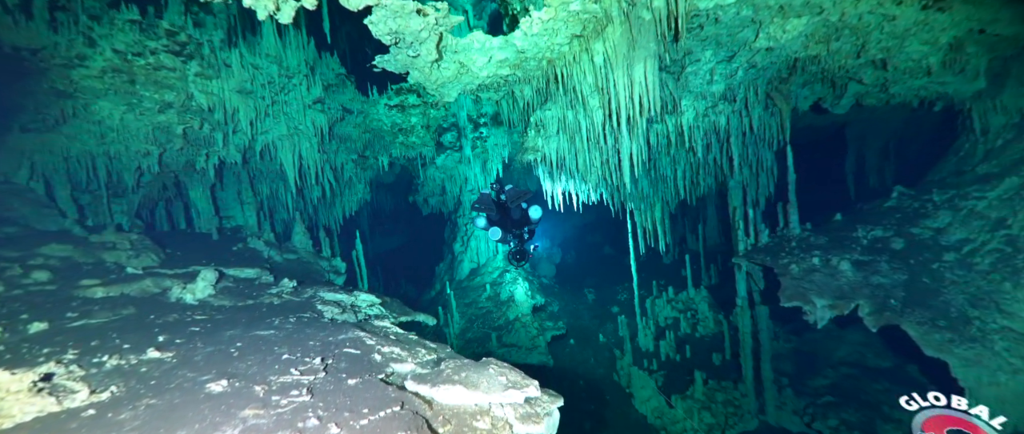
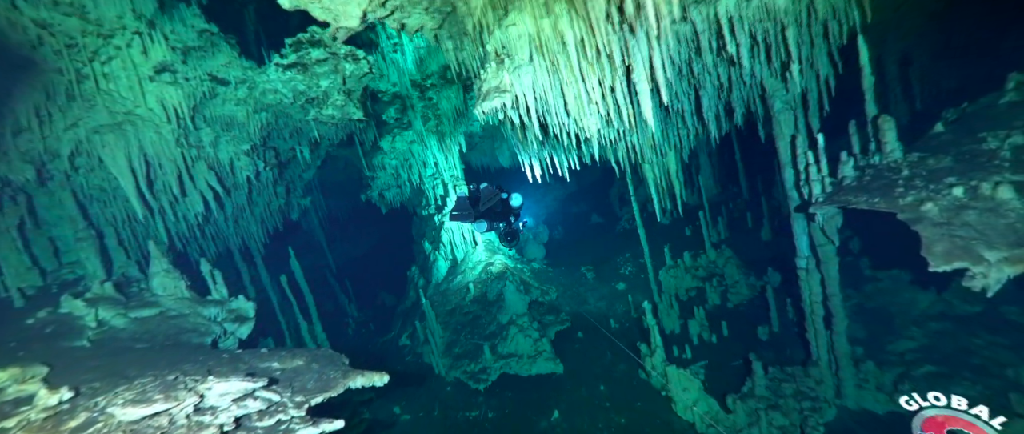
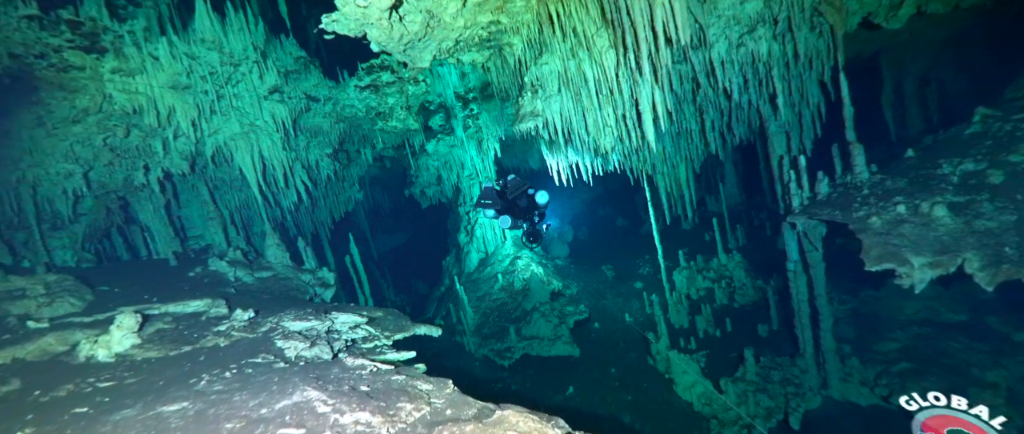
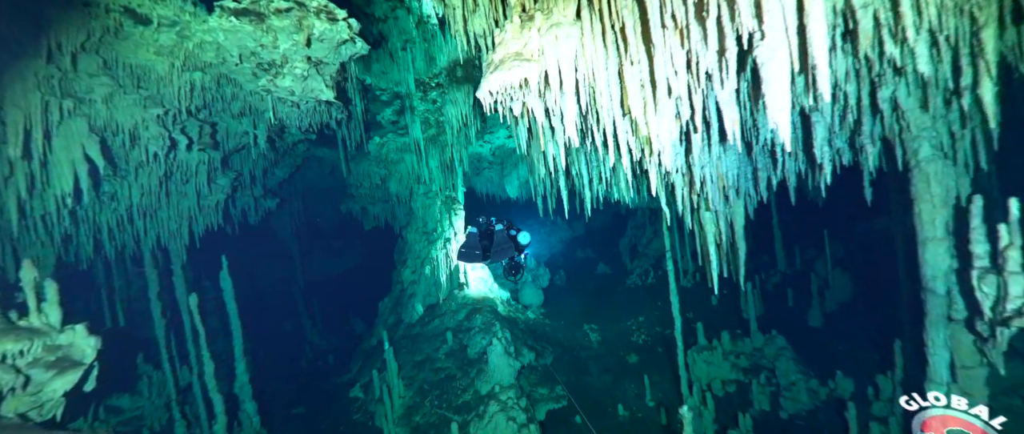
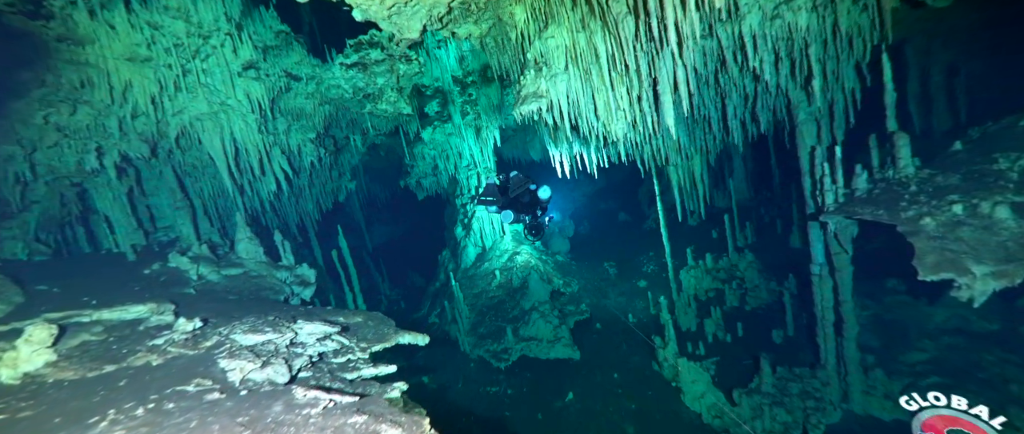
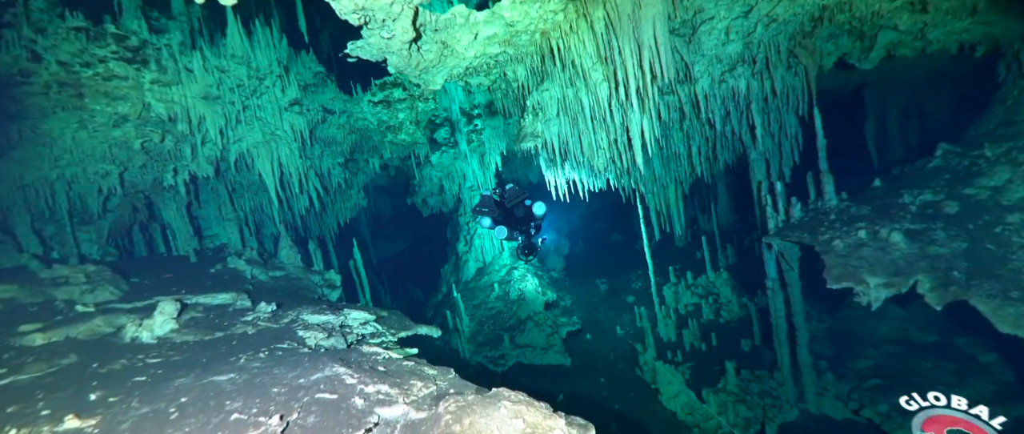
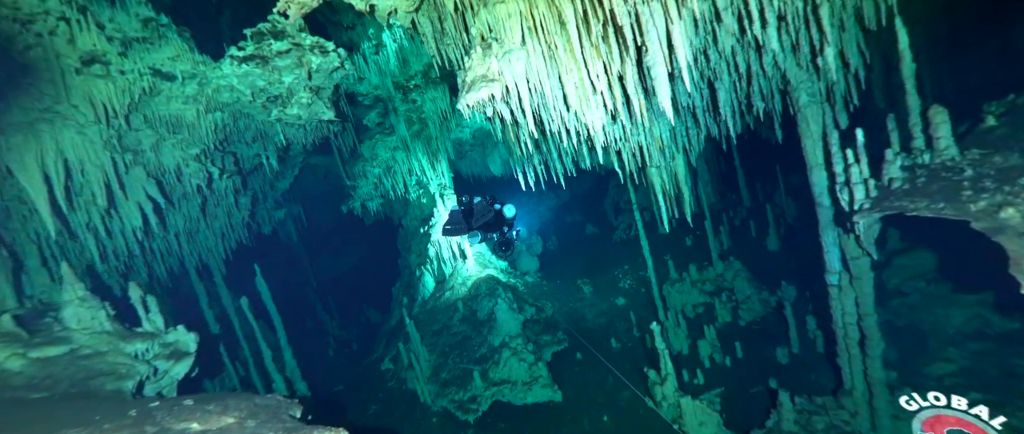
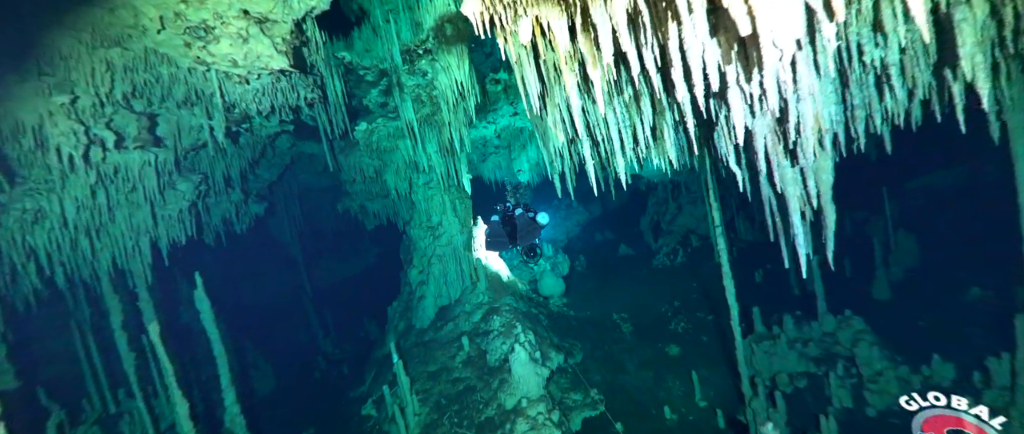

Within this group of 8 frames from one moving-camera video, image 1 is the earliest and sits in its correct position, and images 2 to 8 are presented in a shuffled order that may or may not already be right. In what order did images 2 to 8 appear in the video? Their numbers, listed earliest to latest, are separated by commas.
6, 3, 5, 2, 7, 4, 8
